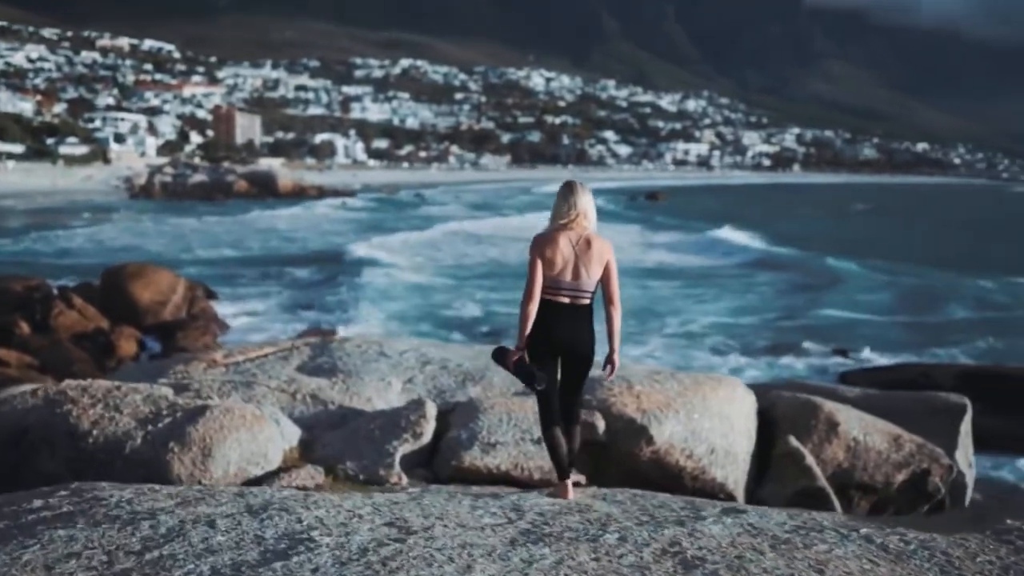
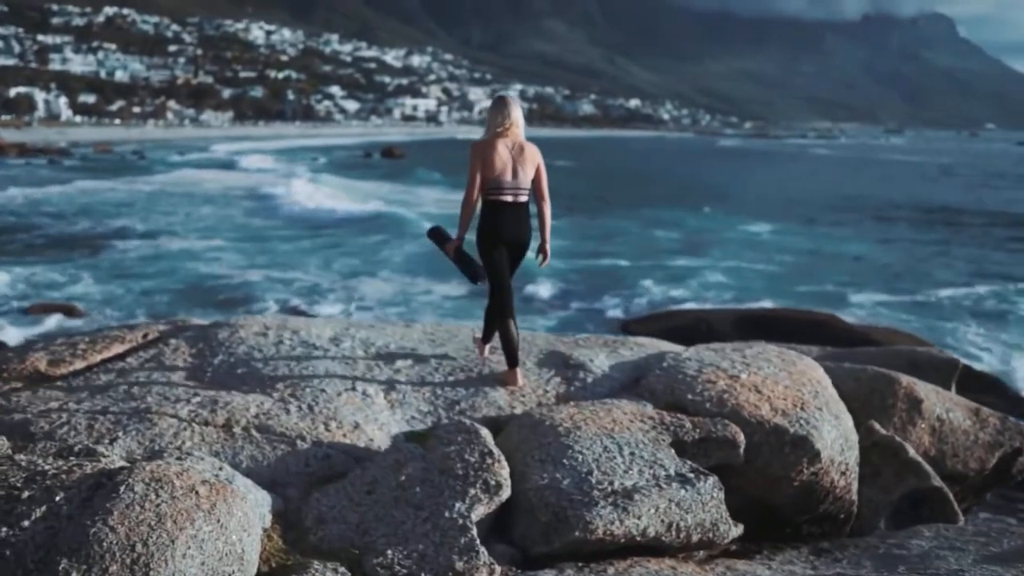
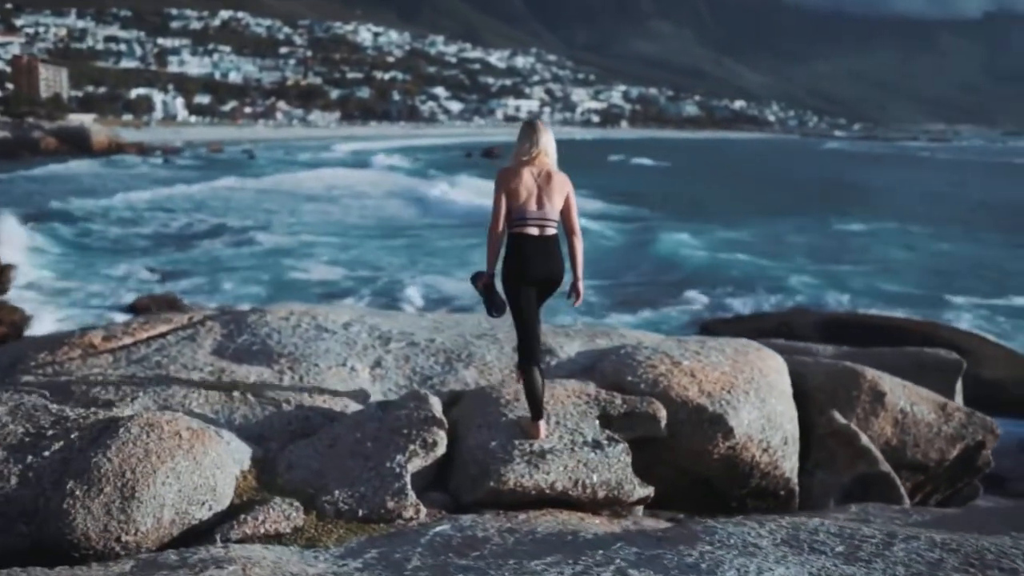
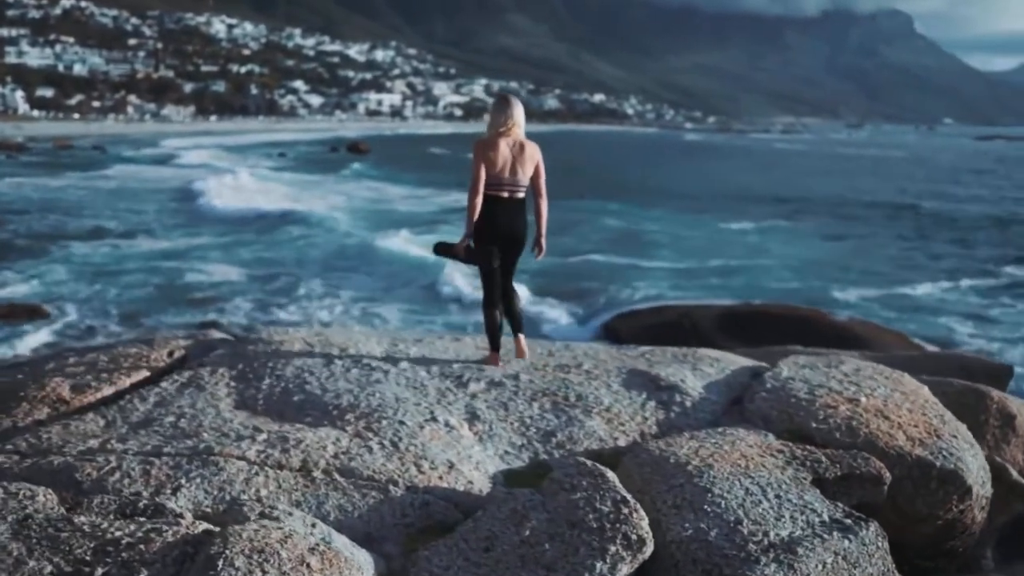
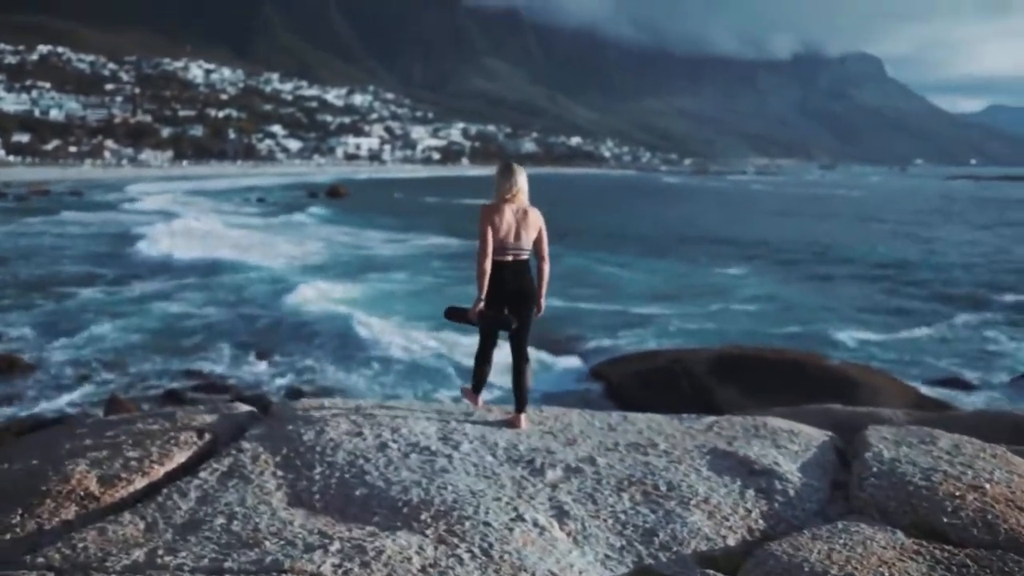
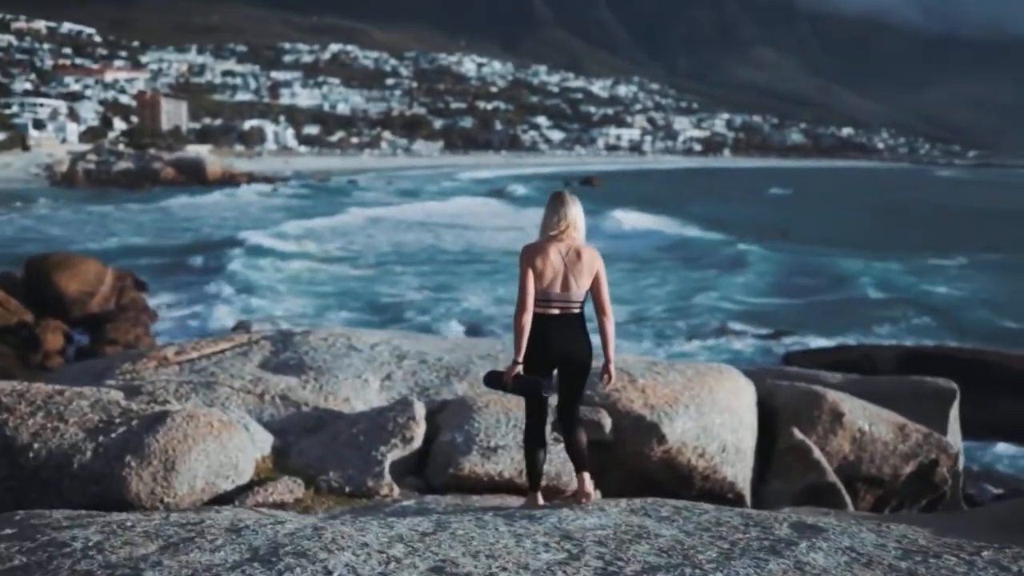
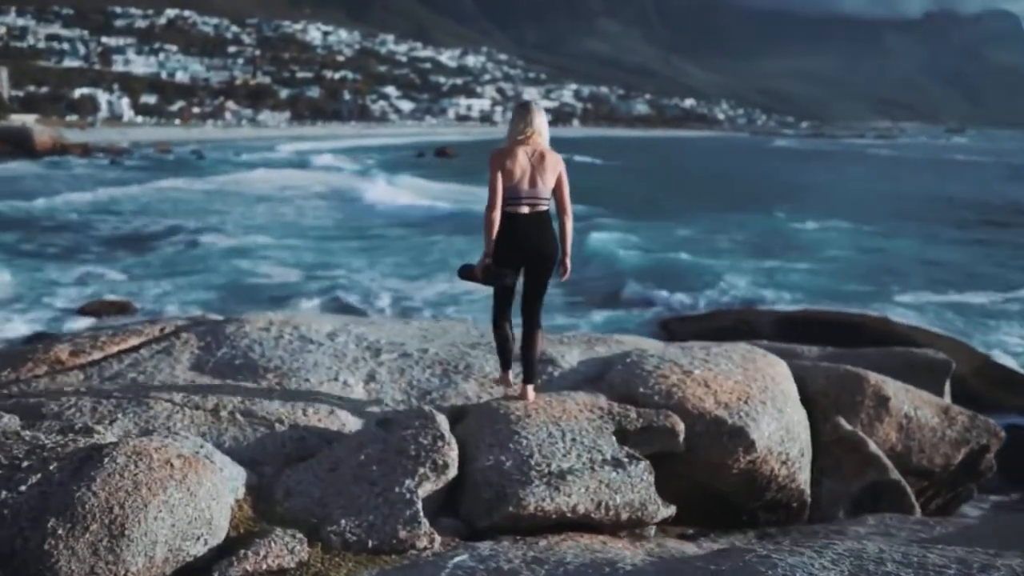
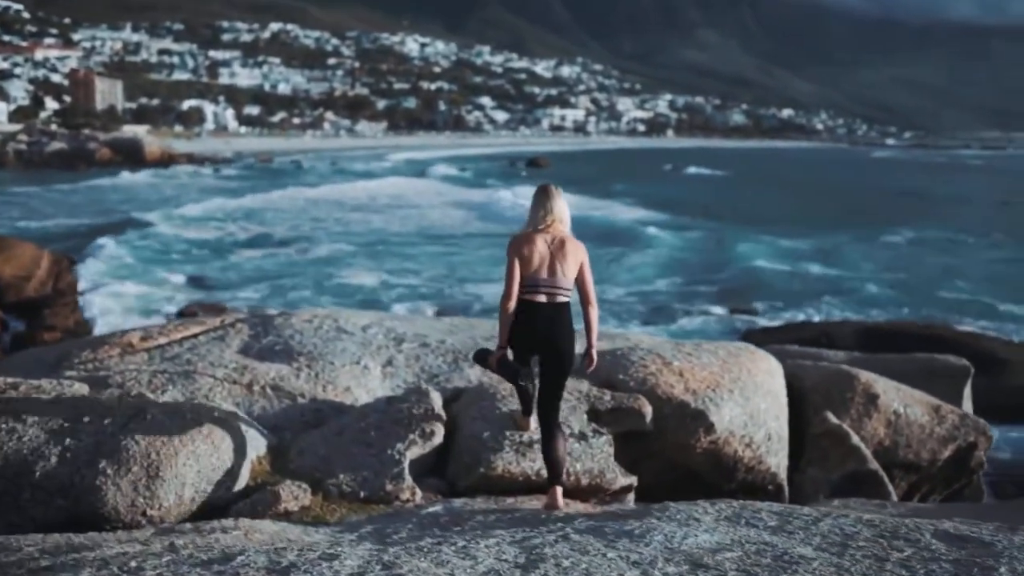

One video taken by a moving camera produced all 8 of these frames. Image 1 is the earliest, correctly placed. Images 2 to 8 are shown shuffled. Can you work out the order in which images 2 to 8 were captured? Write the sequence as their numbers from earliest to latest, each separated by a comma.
6, 8, 3, 7, 2, 4, 5
